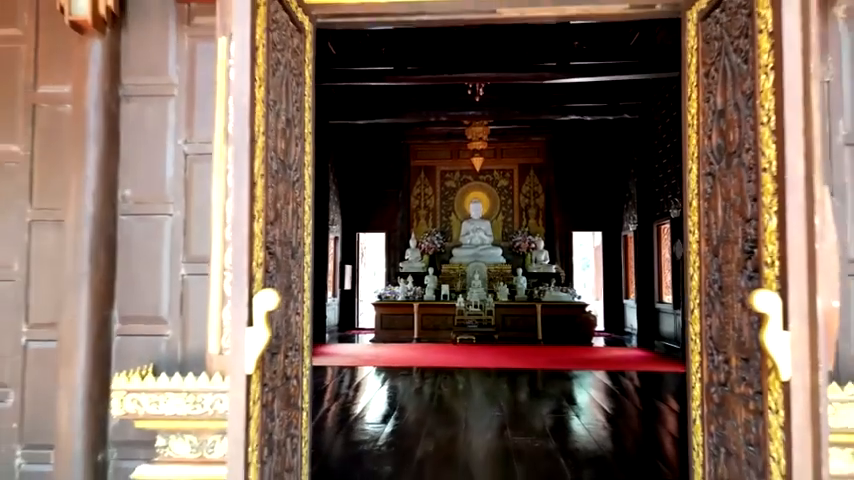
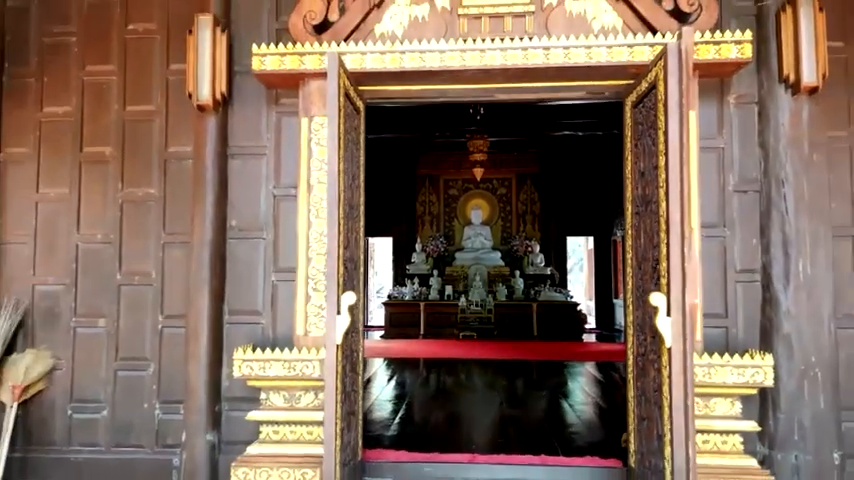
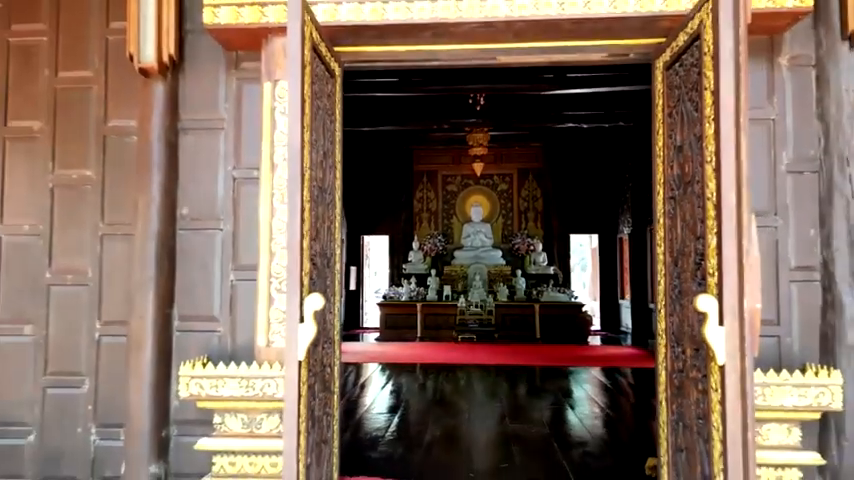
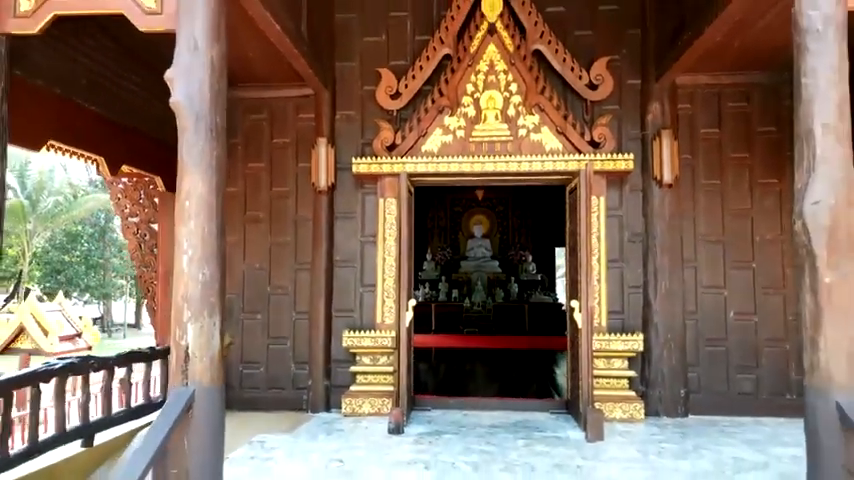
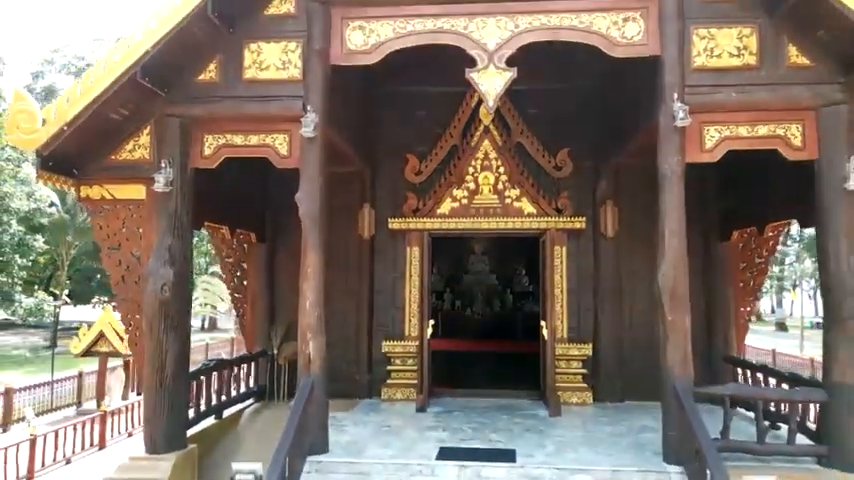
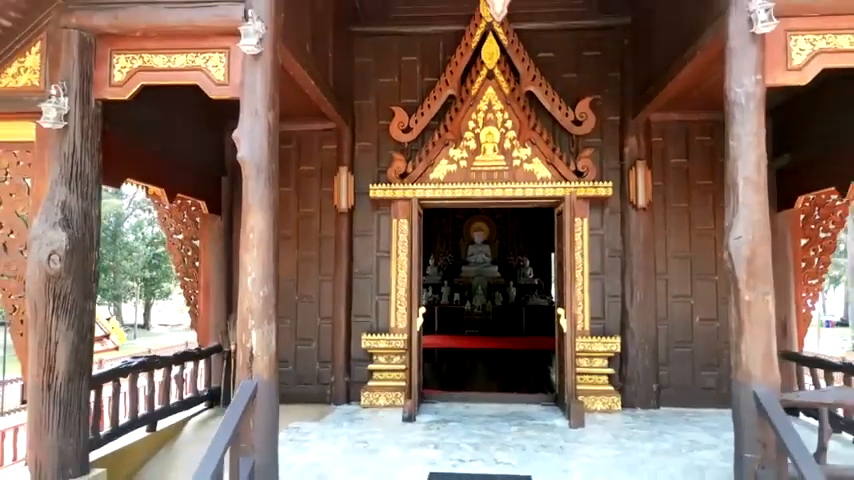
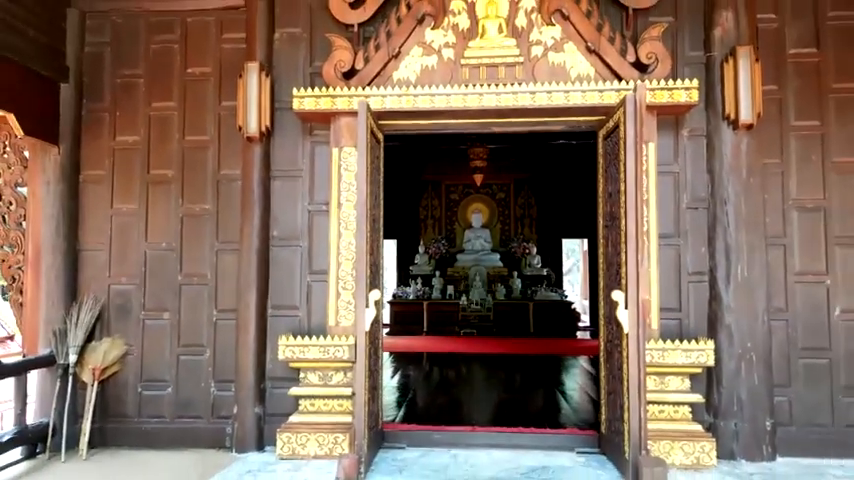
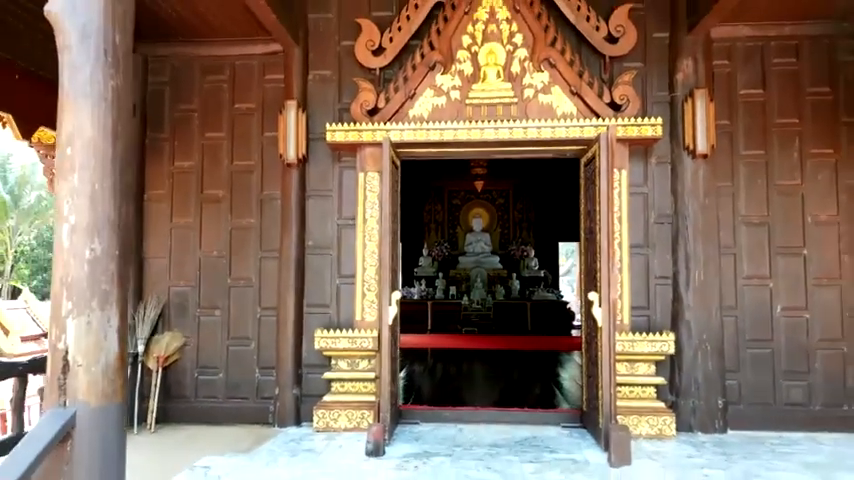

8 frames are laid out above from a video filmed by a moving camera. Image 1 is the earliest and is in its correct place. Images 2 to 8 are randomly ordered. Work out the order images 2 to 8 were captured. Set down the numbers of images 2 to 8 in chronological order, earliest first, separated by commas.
3, 2, 7, 8, 4, 6, 5
